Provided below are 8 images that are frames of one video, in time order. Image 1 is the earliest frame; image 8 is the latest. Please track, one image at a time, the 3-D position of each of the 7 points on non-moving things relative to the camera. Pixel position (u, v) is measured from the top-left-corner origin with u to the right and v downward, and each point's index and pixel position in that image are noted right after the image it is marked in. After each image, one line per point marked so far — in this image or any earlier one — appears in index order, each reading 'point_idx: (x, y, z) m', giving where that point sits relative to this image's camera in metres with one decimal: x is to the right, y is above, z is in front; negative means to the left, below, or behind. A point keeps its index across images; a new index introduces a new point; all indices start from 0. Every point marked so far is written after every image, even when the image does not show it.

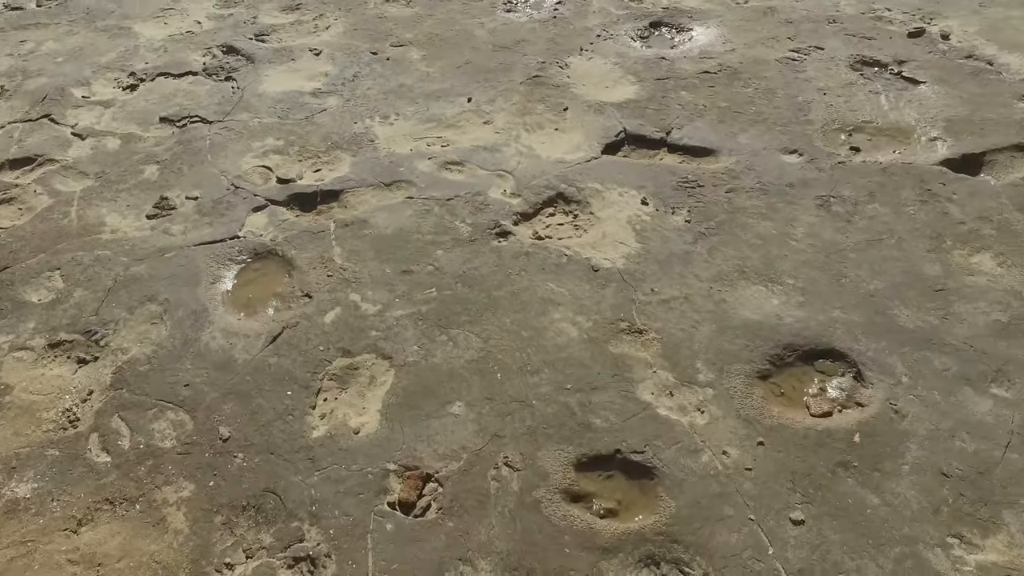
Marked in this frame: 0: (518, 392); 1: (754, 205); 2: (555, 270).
0: (0.0, -0.7, +3.4) m
1: (+1.9, +0.6, +3.9) m
2: (+0.3, +0.1, +3.8) m
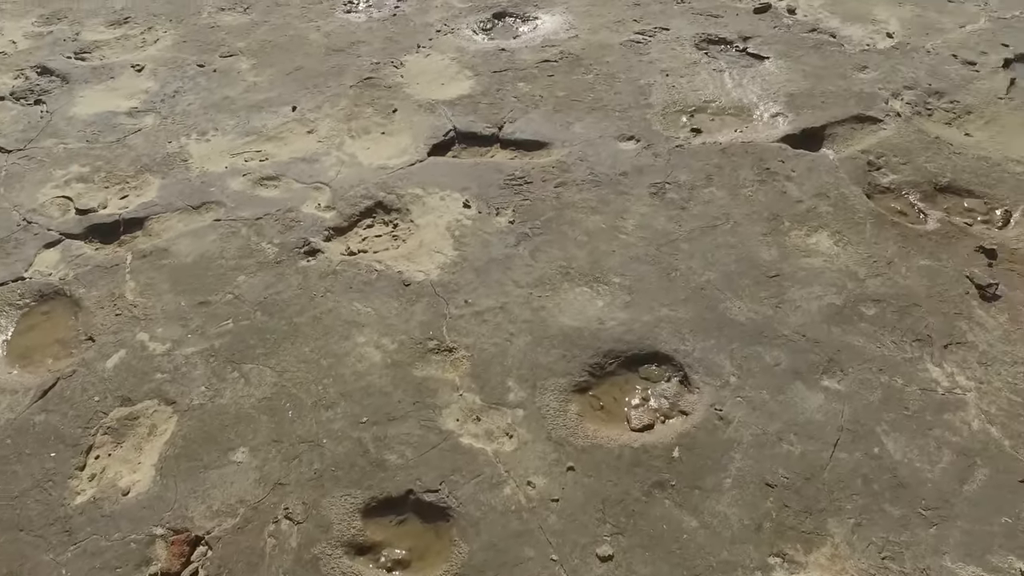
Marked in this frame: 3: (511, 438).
0: (-1.2, -0.8, +2.9) m
1: (+0.5, +0.6, +3.6) m
2: (-1.0, 0.0, +3.4) m
3: (0.0, -0.8, +2.7) m
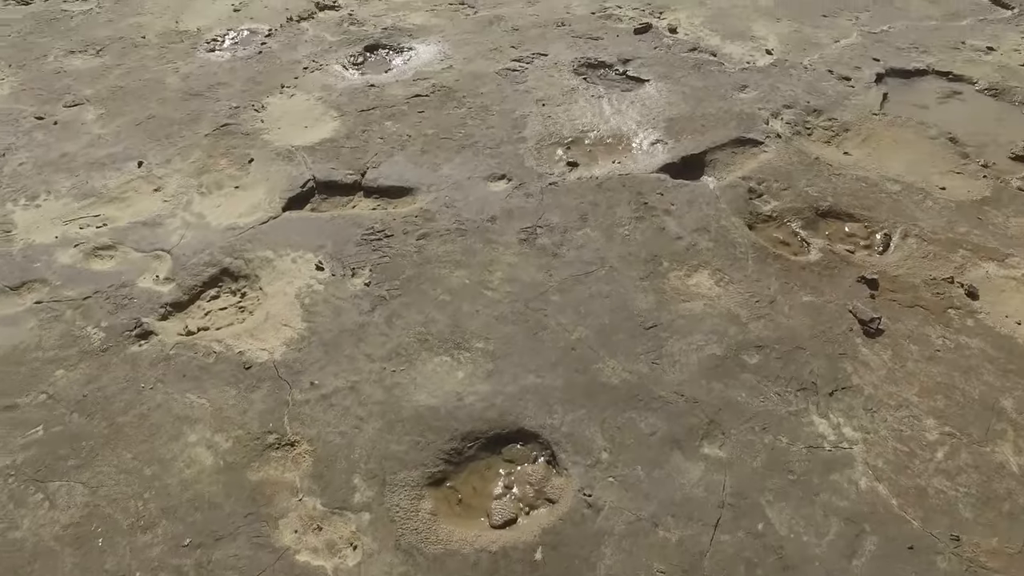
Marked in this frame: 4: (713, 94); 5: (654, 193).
0: (-1.9, -1.4, +2.4) m
1: (-0.4, +0.2, +3.2) m
2: (-1.8, -0.5, +2.9) m
3: (-0.7, -1.2, +2.3) m
4: (+1.6, +1.6, +4.1) m
5: (+1.0, +0.6, +3.4) m
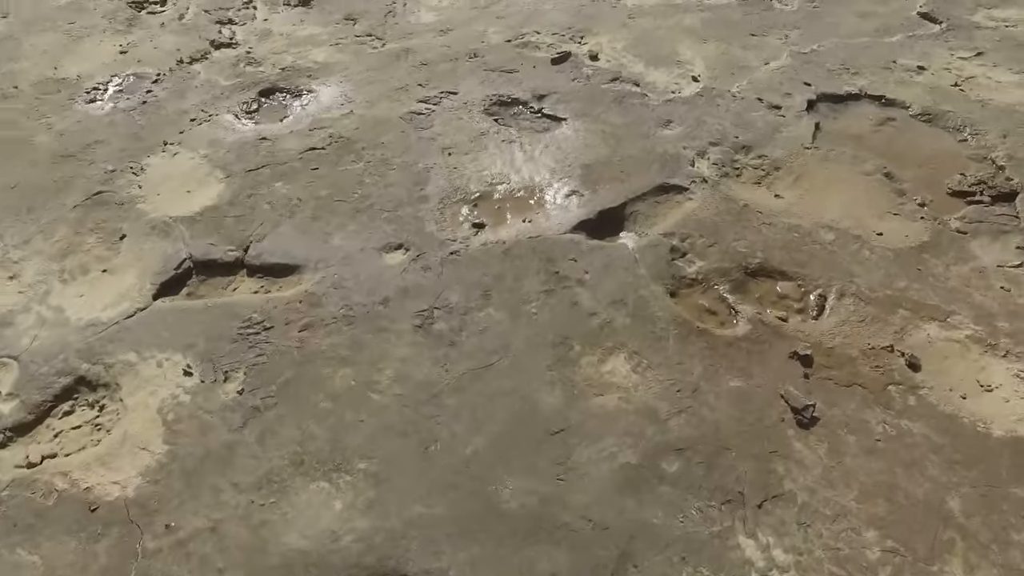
0: (-2.4, -2.0, +2.0) m
1: (-1.0, -0.3, +2.8) m
2: (-2.4, -1.2, +2.5) m
3: (-1.2, -1.8, +2.0) m
4: (+0.9, +1.2, +3.7) m
5: (+0.3, +0.2, +3.0) m
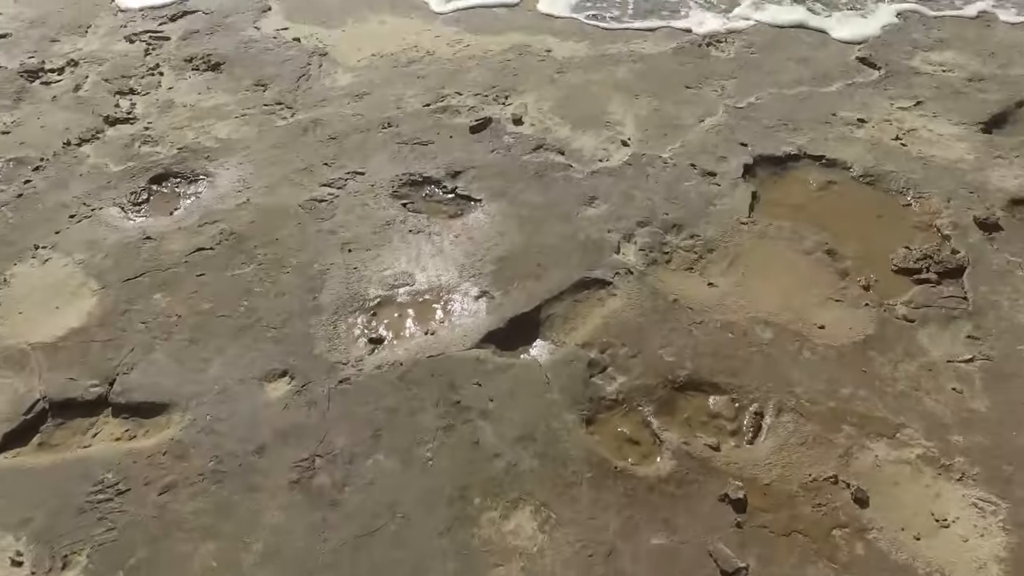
0: (-2.8, -2.8, +1.5) m
1: (-1.5, -1.1, +2.4) m
2: (-2.8, -2.0, +2.0) m
3: (-1.6, -2.6, +1.5) m
4: (+0.3, +0.5, +3.4) m
5: (-0.2, -0.5, +2.6) m
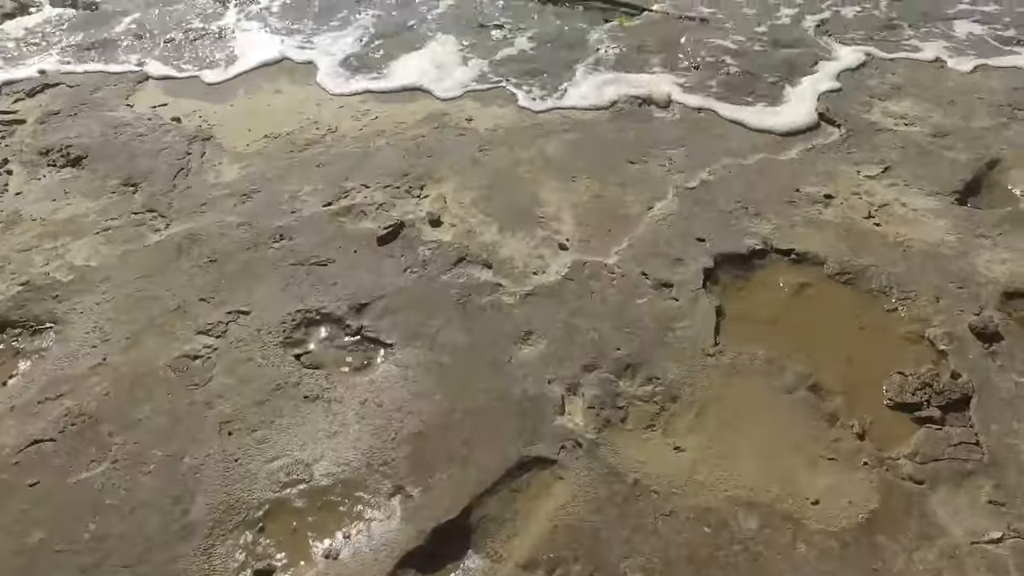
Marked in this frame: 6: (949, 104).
0: (-2.8, -4.0, +0.8) m
1: (-1.7, -2.2, +1.7) m
2: (-2.9, -3.2, +1.2) m
3: (-1.7, -3.7, +0.8) m
4: (-0.2, -0.4, +2.8) m
5: (-0.5, -1.5, +2.0) m
6: (+3.4, +1.4, +3.9) m
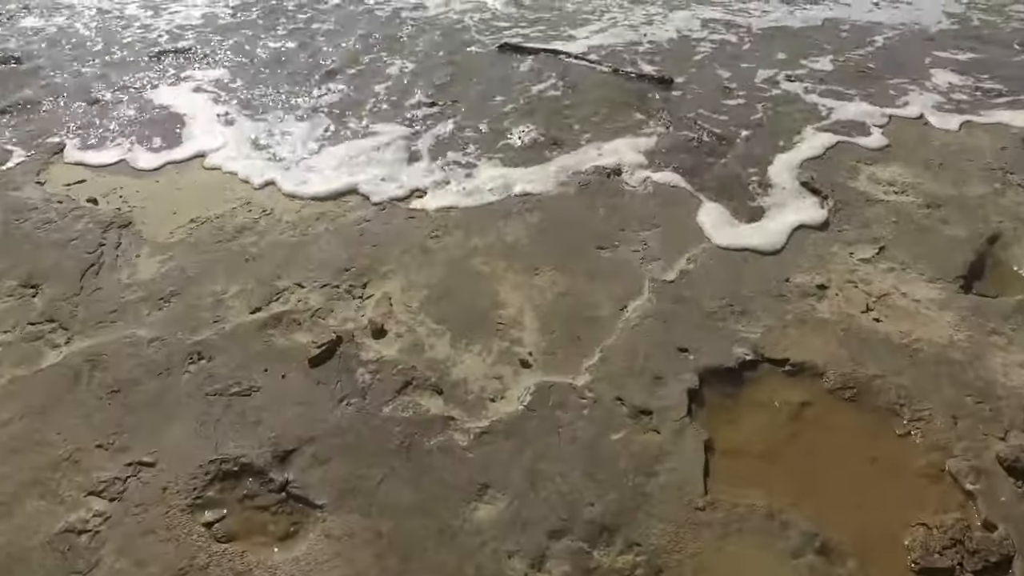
0: (-2.8, -4.8, +0.1) m
1: (-1.8, -2.9, +1.1) m
2: (-3.0, -4.0, +0.6) m
3: (-1.7, -4.4, +0.2) m
4: (-0.4, -1.1, +2.3) m
5: (-0.7, -2.2, +1.5) m
6: (+3.1, +0.9, +3.6) m
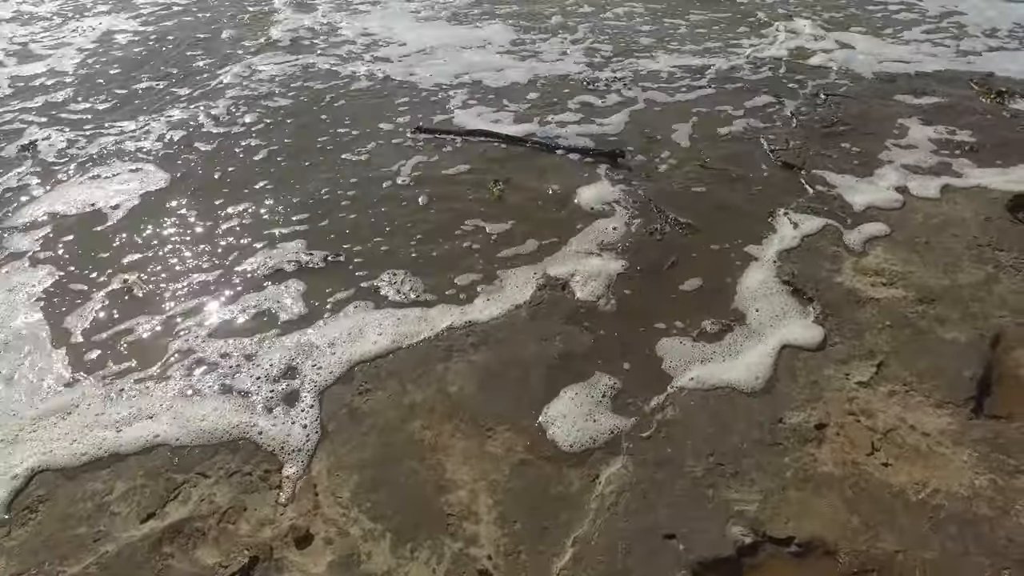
0: (-2.4, -5.9, -0.5) m
1: (-1.7, -4.0, +0.5) m
2: (-2.7, -5.1, -0.1) m
3: (-1.3, -5.4, -0.4) m
4: (-0.5, -2.0, +1.8) m
5: (-0.6, -3.1, +0.9) m
6: (+2.7, +0.2, +3.2) m
